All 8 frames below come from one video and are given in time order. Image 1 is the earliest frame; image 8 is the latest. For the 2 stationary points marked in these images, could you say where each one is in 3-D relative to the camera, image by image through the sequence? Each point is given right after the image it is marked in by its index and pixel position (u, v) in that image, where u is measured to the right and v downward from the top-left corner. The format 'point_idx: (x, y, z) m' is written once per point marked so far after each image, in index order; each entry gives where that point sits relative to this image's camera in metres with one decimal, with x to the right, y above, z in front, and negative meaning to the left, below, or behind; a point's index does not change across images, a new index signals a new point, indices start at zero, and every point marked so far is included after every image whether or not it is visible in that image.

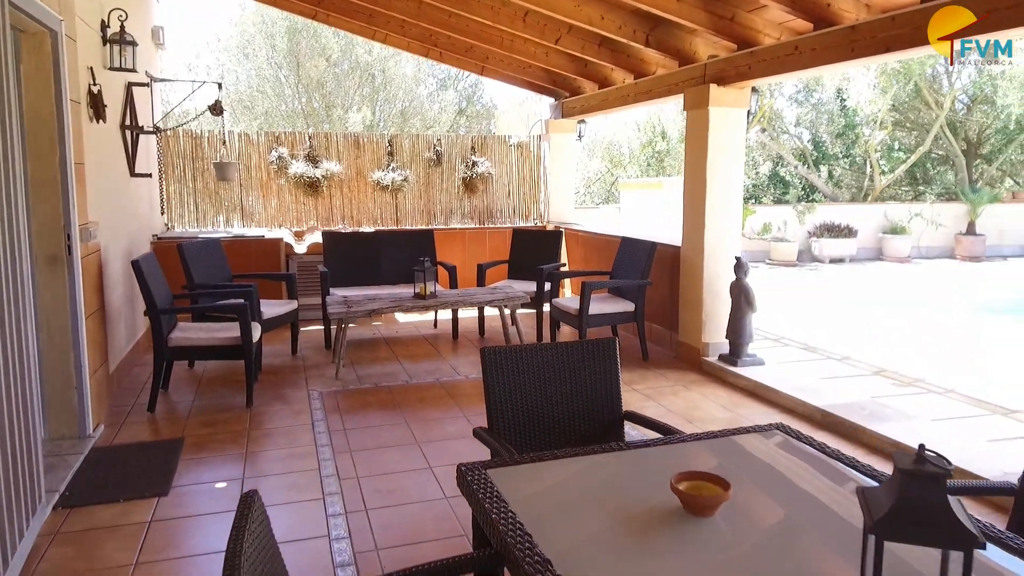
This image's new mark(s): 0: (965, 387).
0: (+2.9, -0.6, +4.6) m
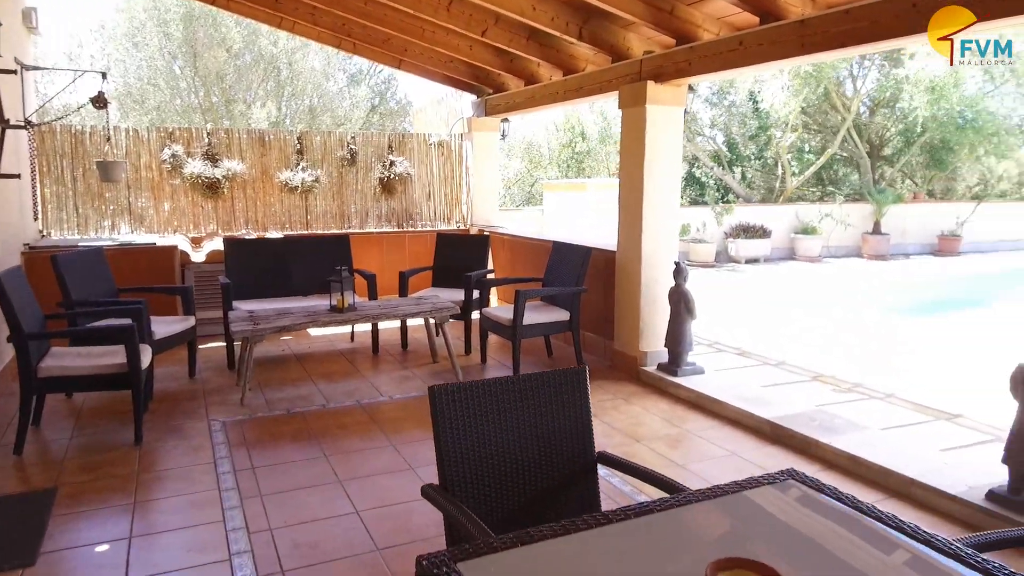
0: (+2.5, -0.6, +4.6) m
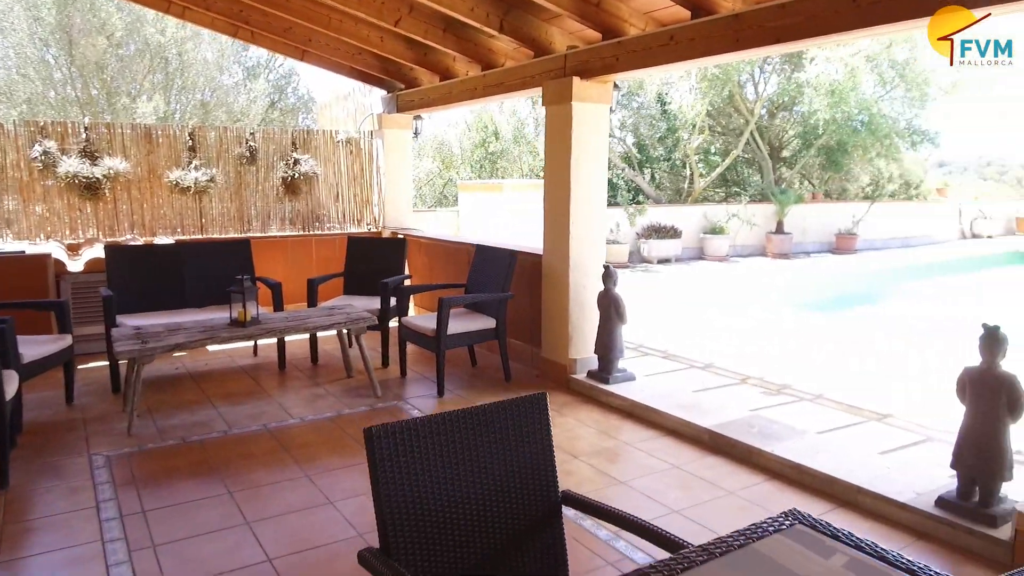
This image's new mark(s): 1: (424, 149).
0: (+2.0, -0.6, +4.6) m
1: (-1.5, +2.5, +12.8) m
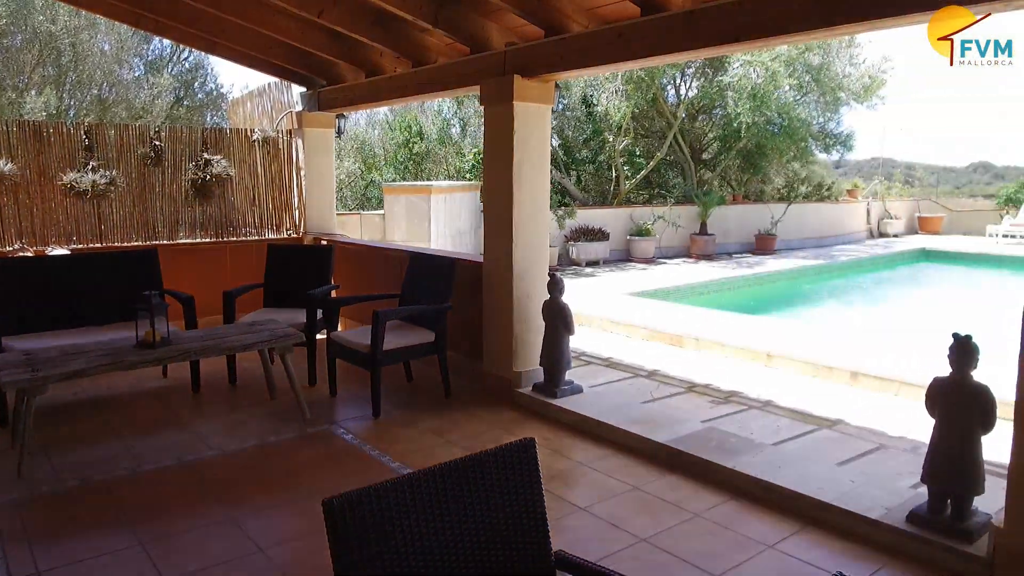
0: (+1.6, -0.7, +4.5) m
1: (-2.9, +2.3, +12.3) m
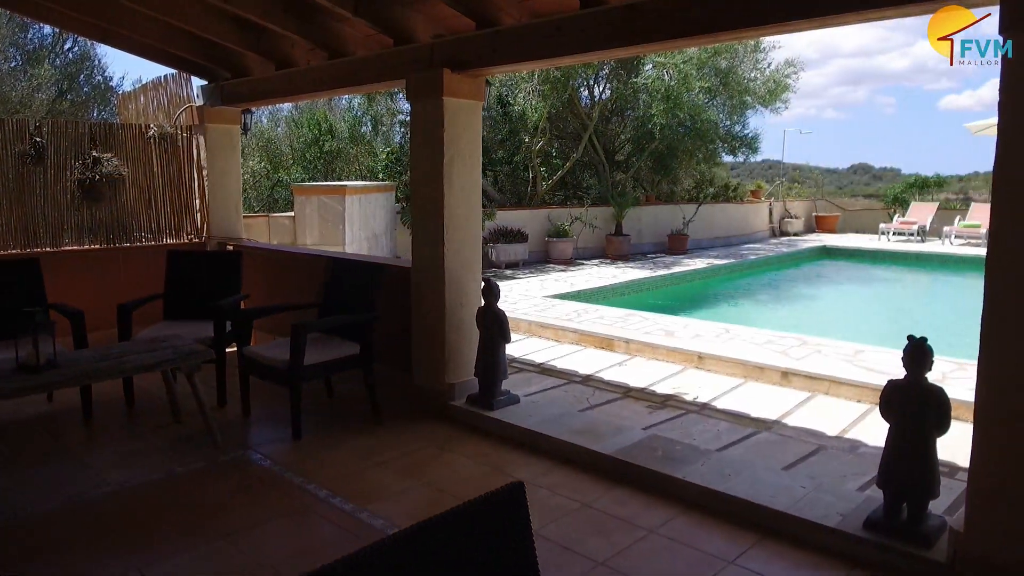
0: (+1.2, -0.7, +4.5) m
1: (-4.2, +2.2, +11.6) m
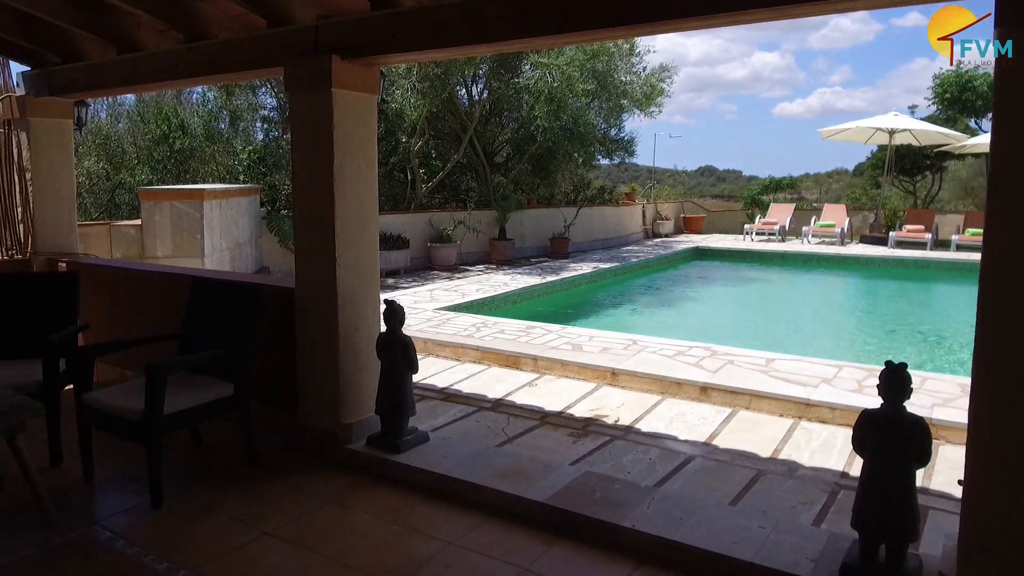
0: (+0.7, -0.7, +4.2) m
1: (-6.1, +2.0, +10.2) m
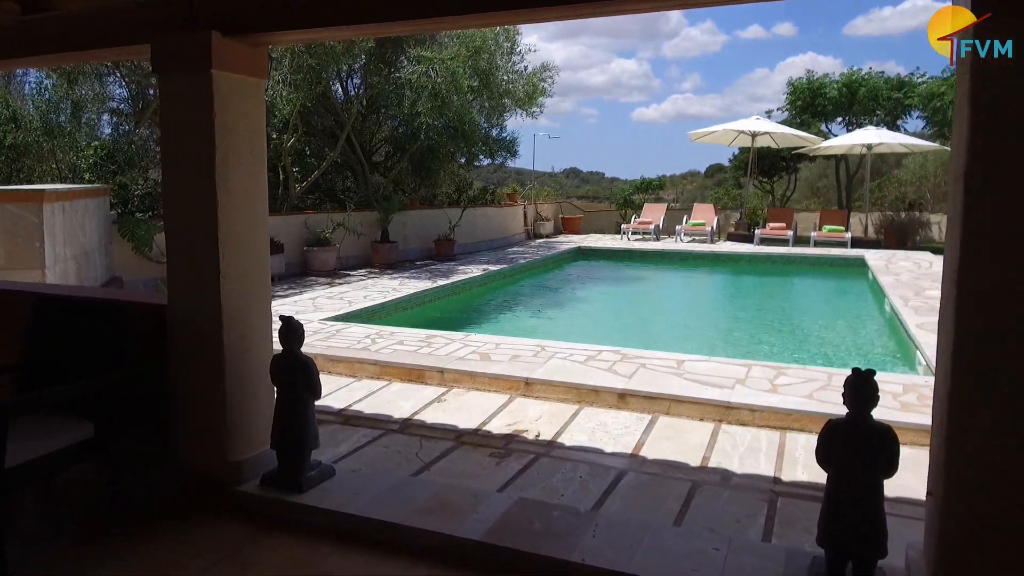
0: (+0.2, -0.8, +3.9) m
1: (-7.5, +1.8, +8.7) m
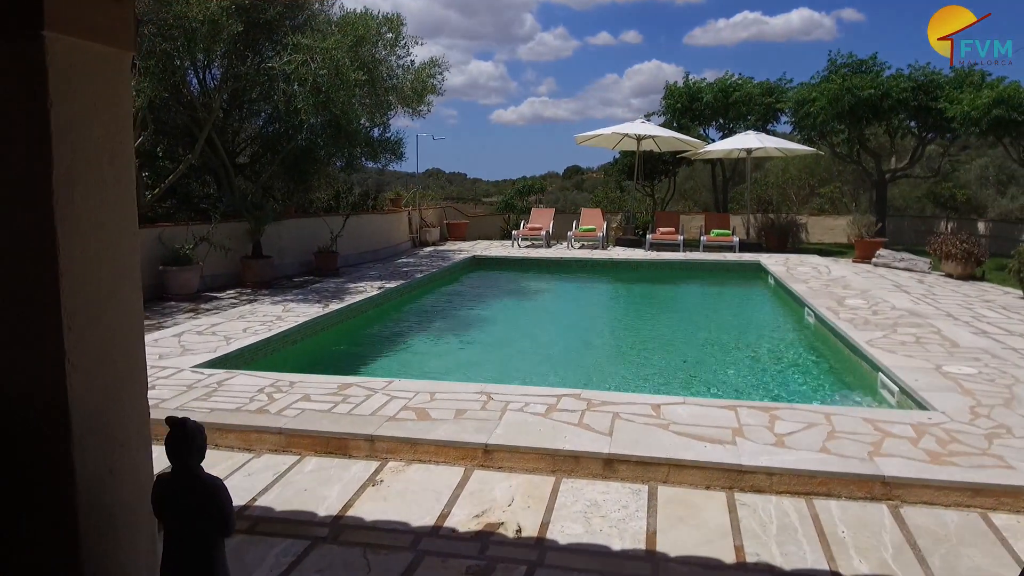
0: (+0.1, -1.0, +3.0) m
1: (-8.5, +1.3, +6.3) m
